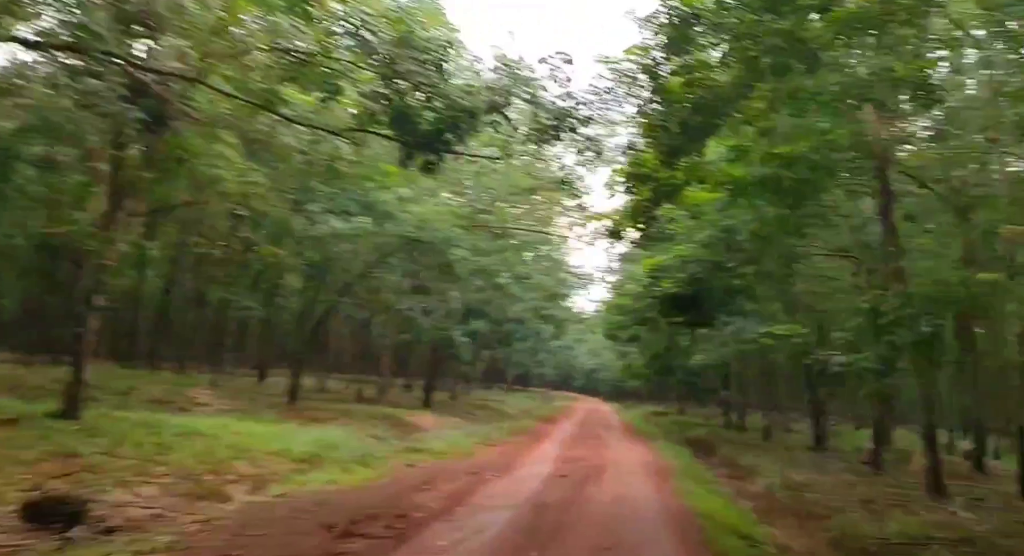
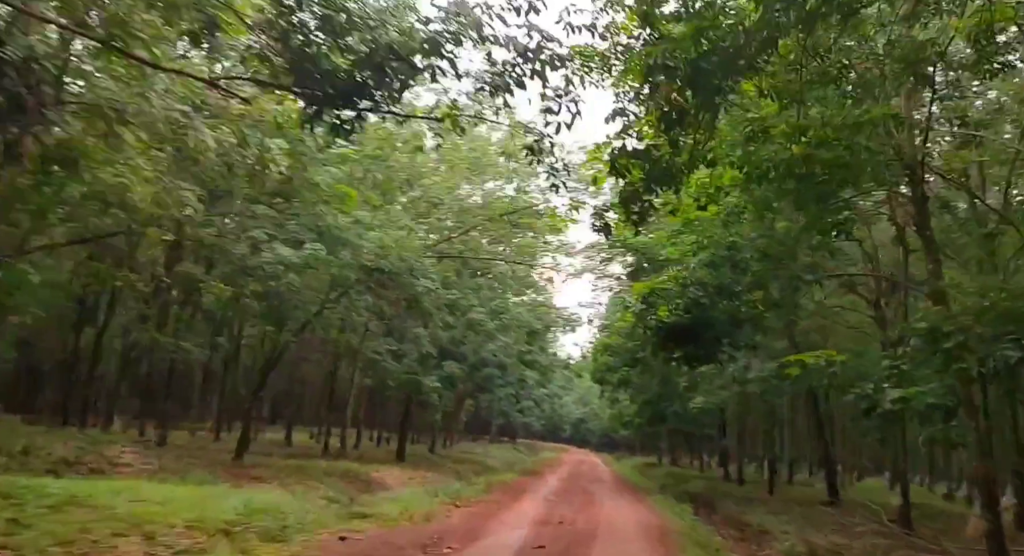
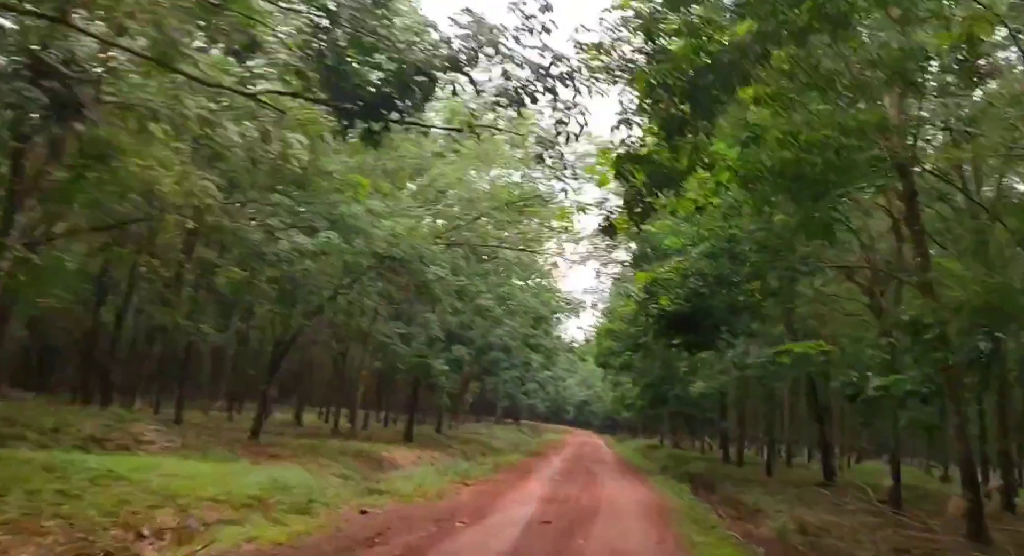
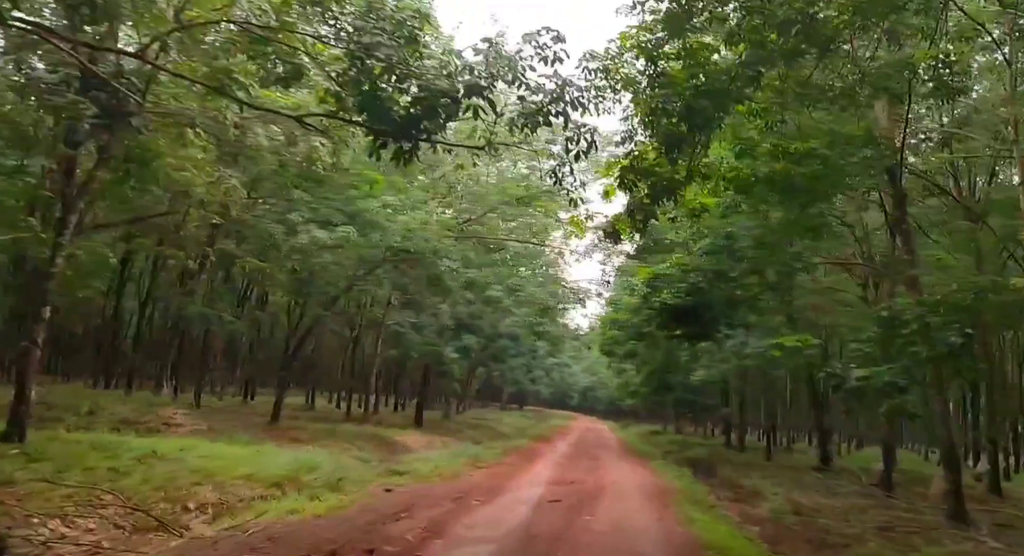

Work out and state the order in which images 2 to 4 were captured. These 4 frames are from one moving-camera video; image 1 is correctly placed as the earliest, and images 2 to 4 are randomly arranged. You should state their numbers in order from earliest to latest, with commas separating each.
4, 3, 2
